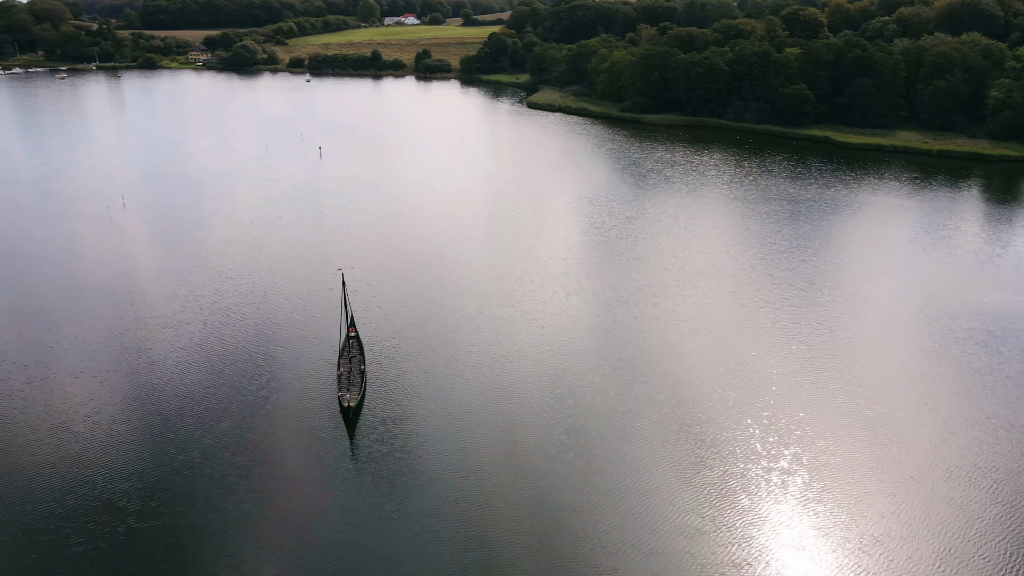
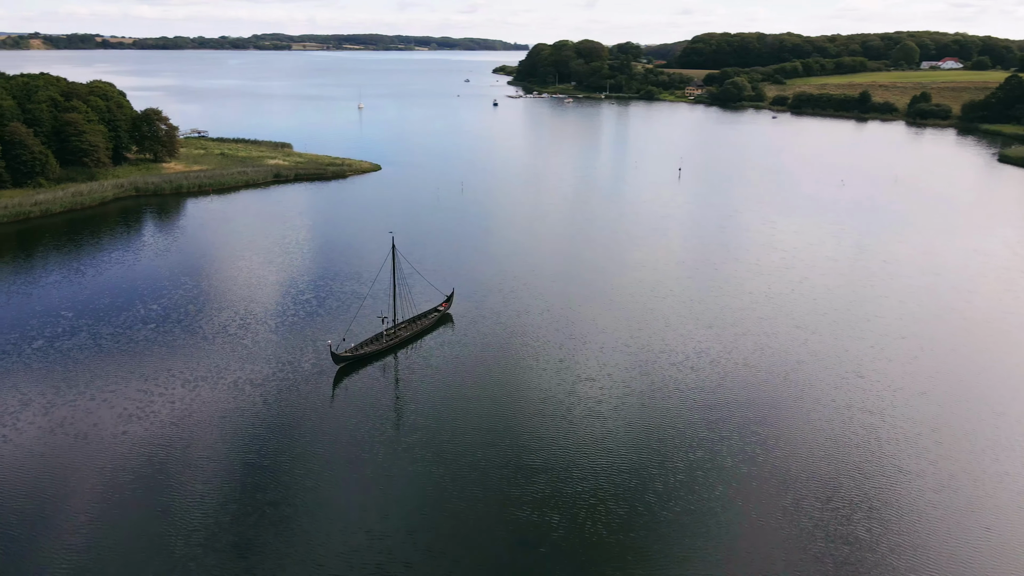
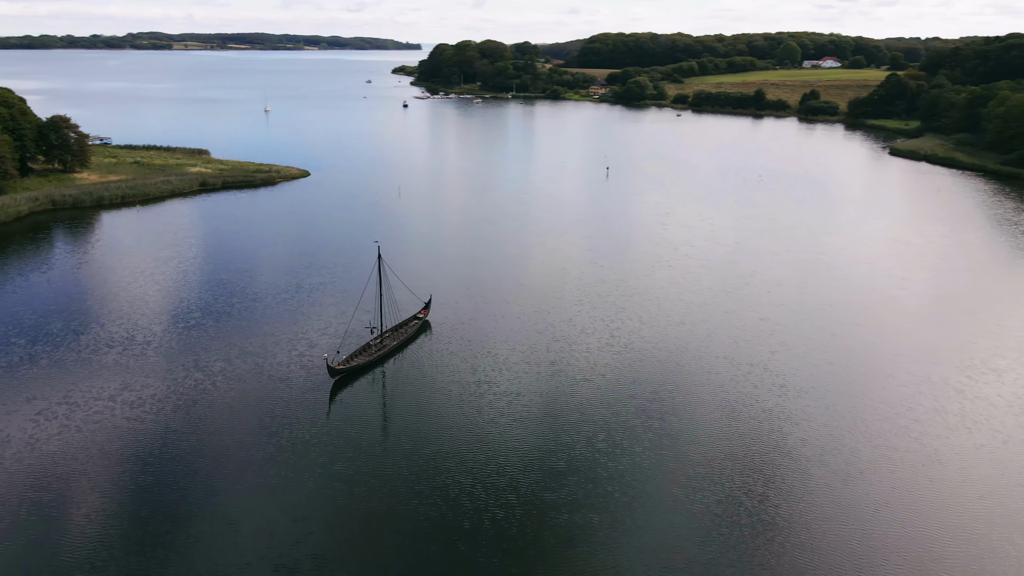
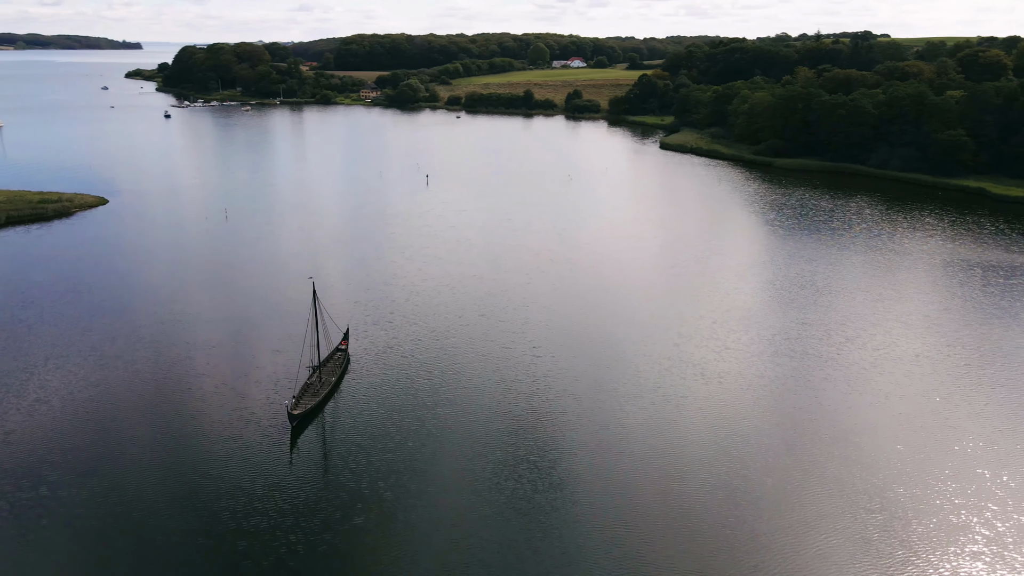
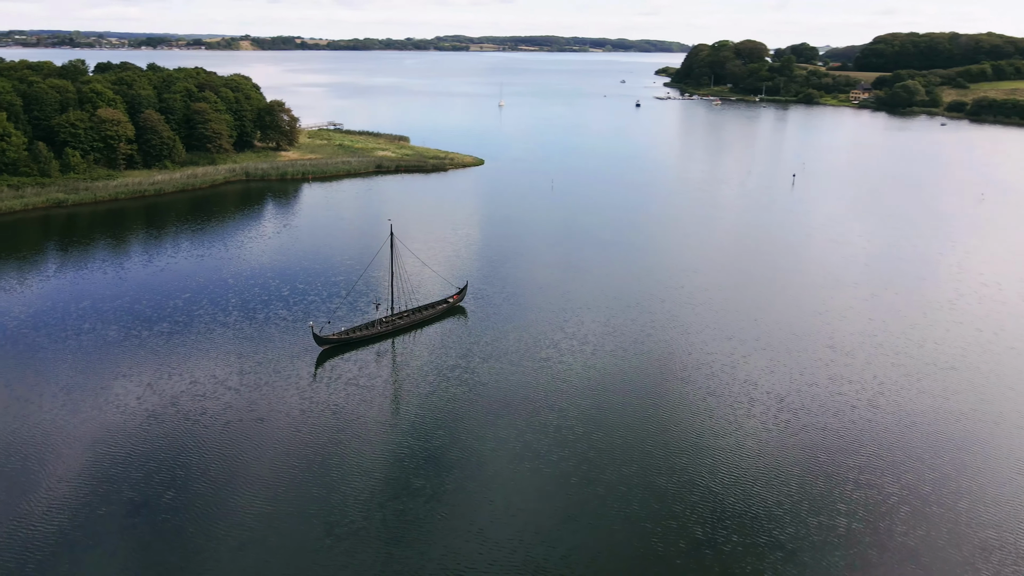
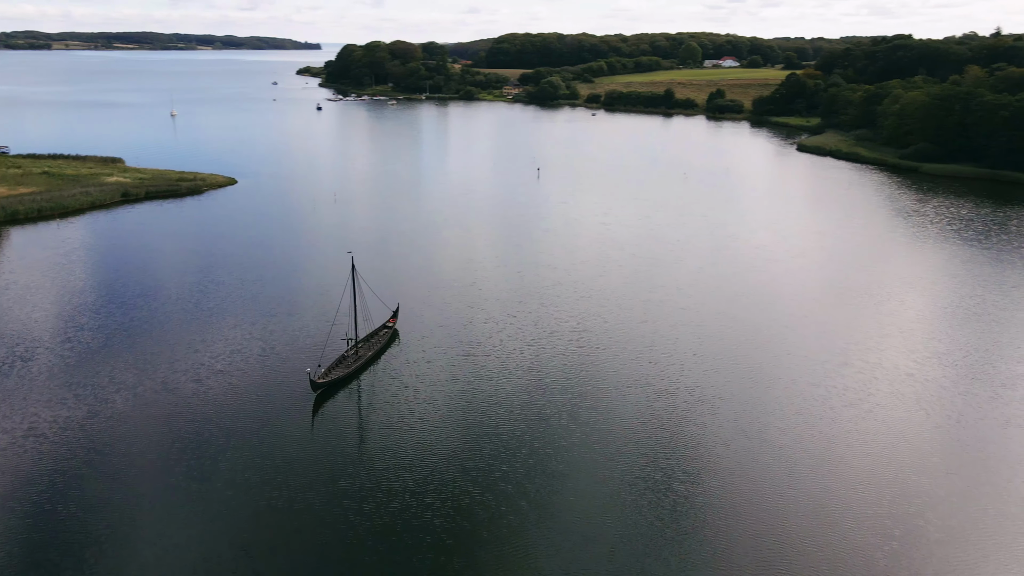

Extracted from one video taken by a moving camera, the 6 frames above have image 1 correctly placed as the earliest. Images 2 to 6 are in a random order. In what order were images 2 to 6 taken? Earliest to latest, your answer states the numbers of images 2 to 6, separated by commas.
4, 6, 3, 2, 5
